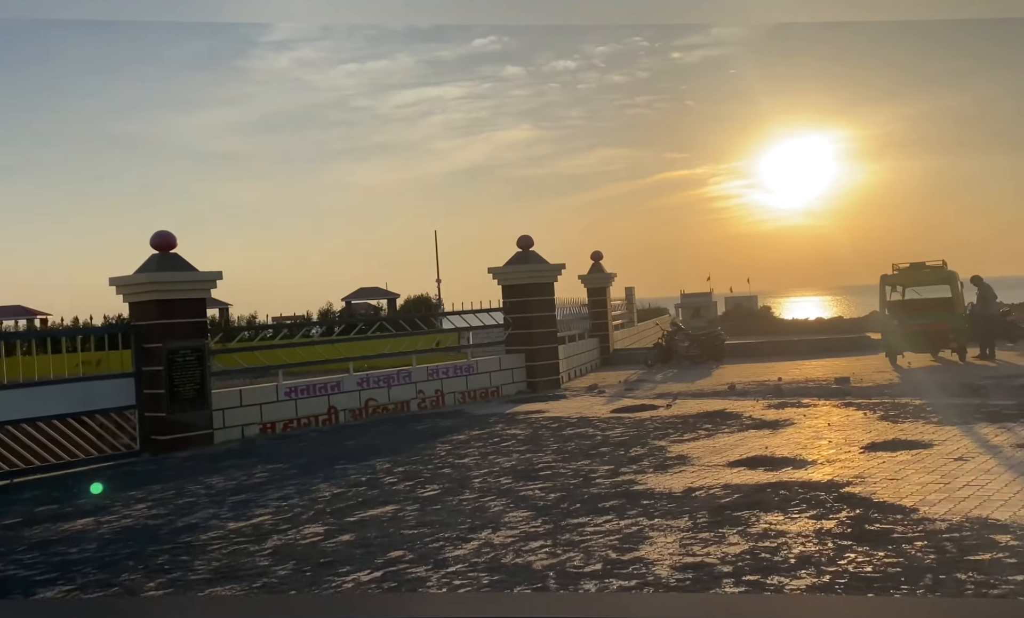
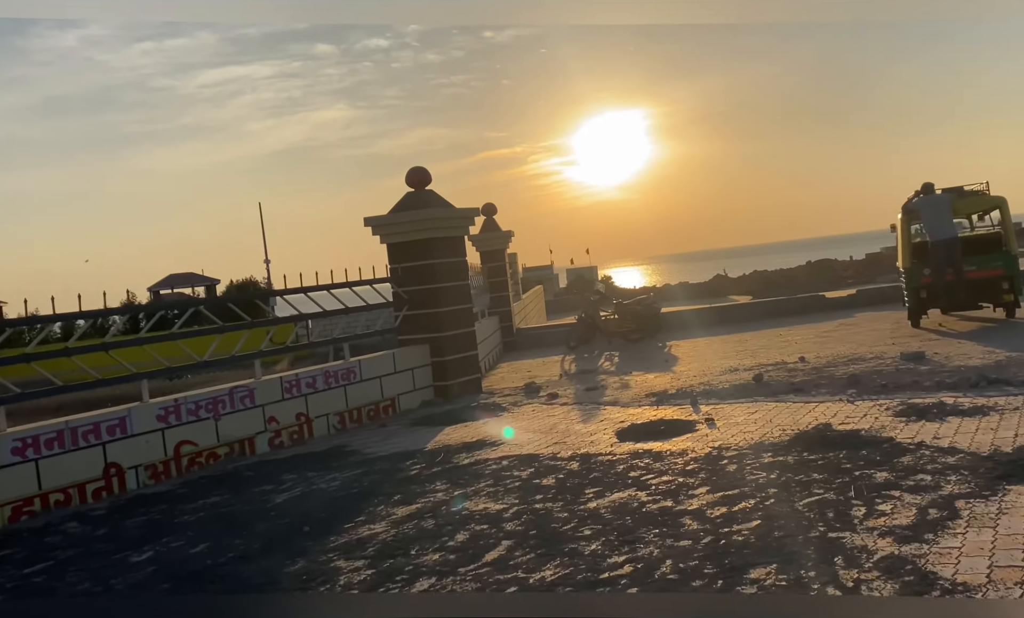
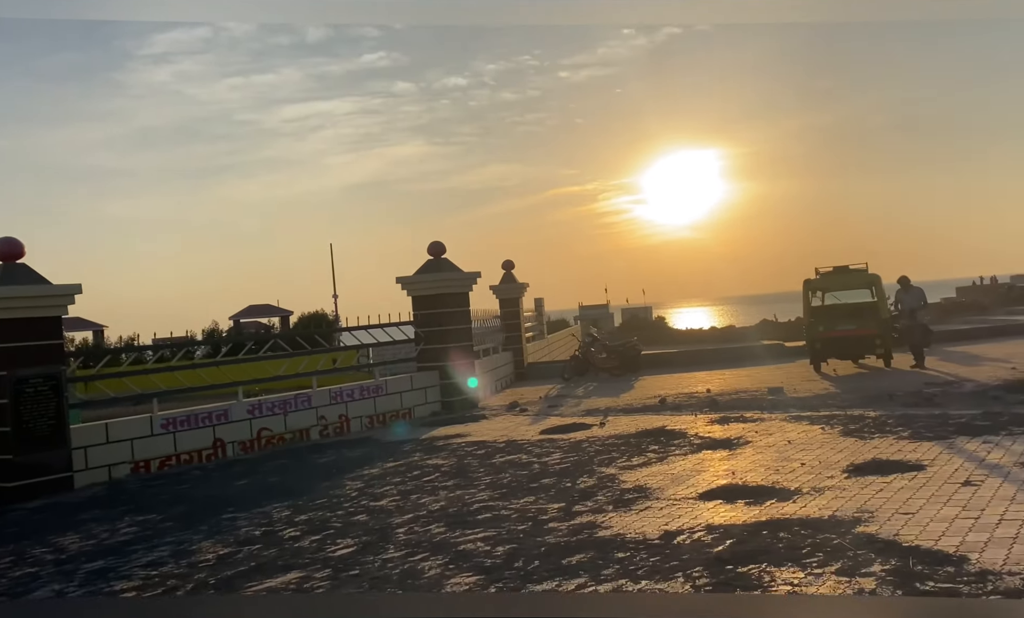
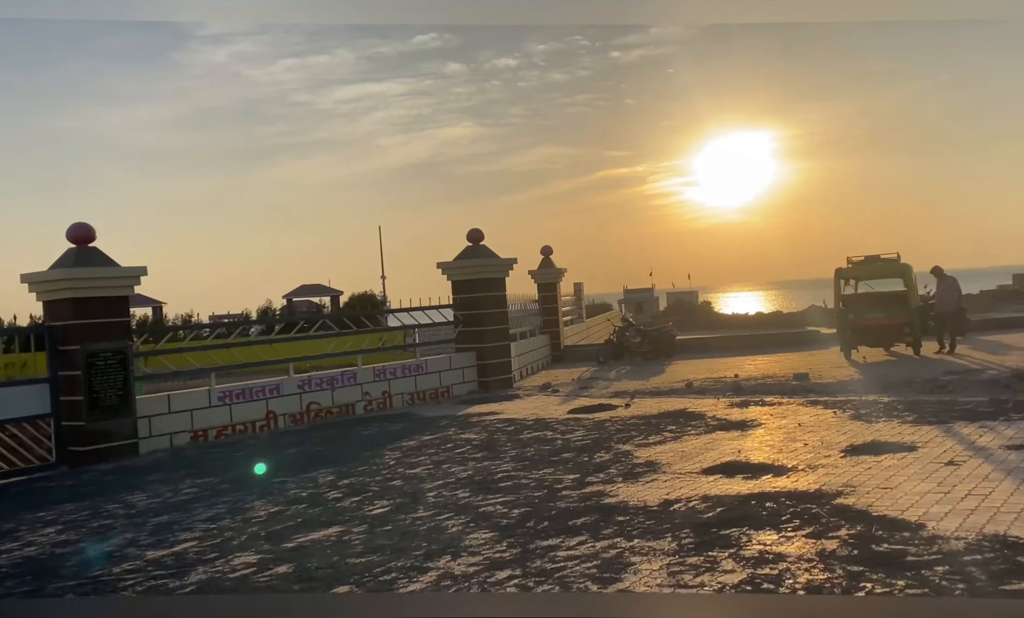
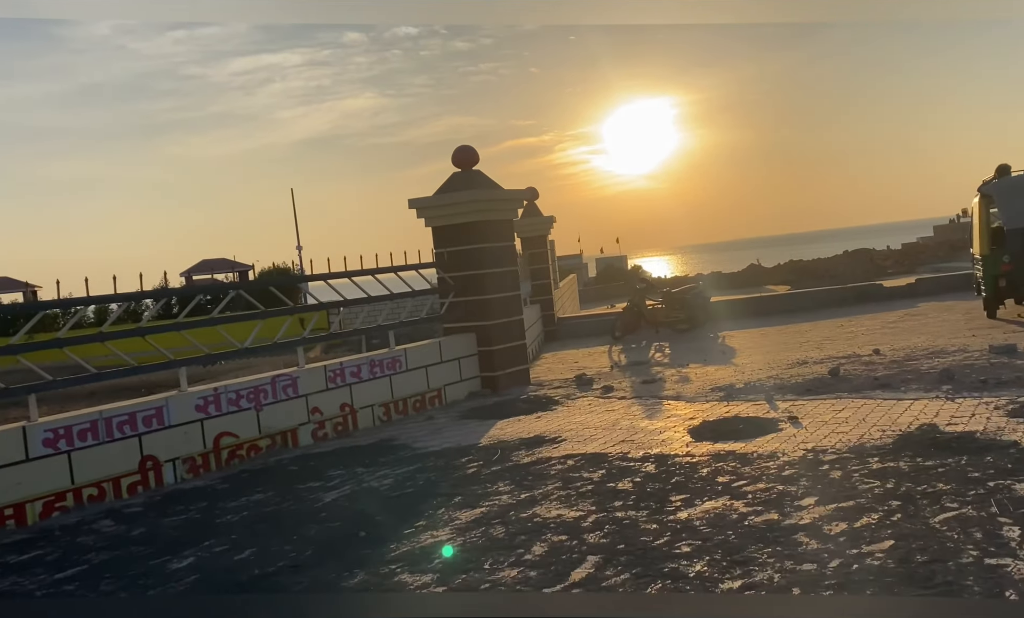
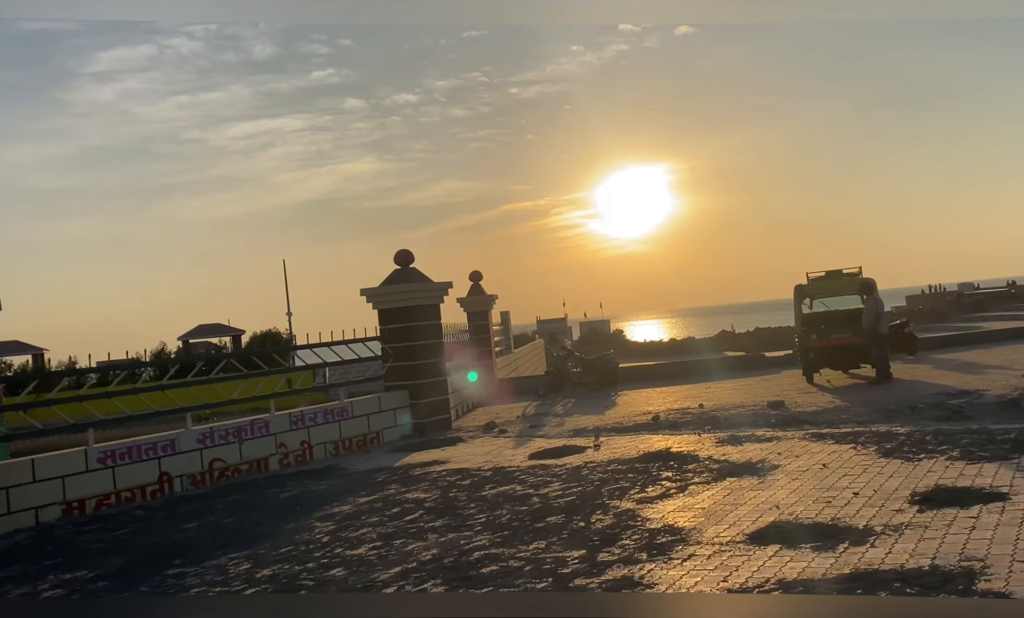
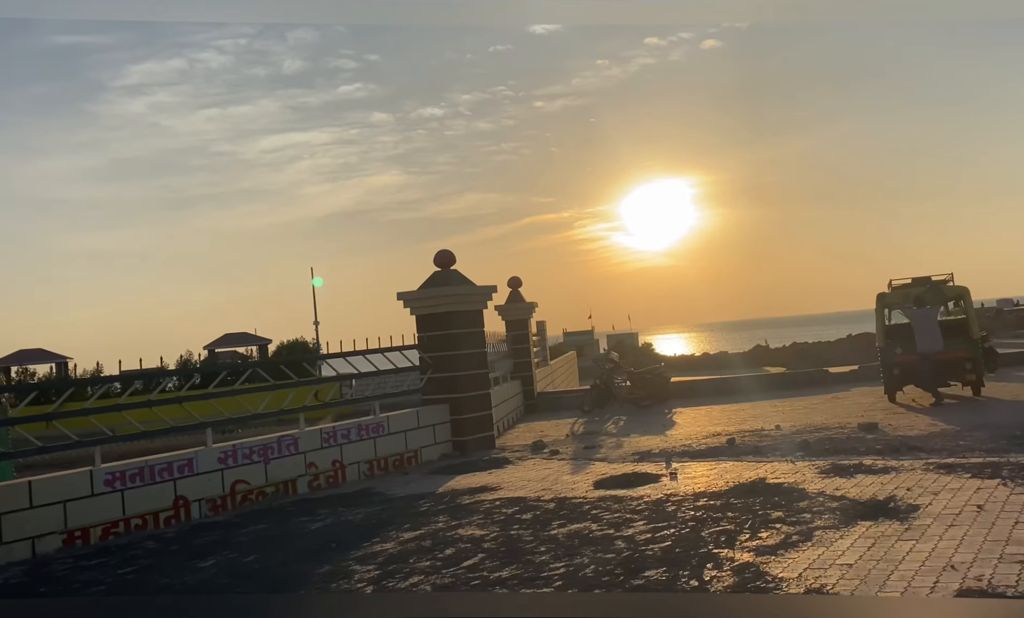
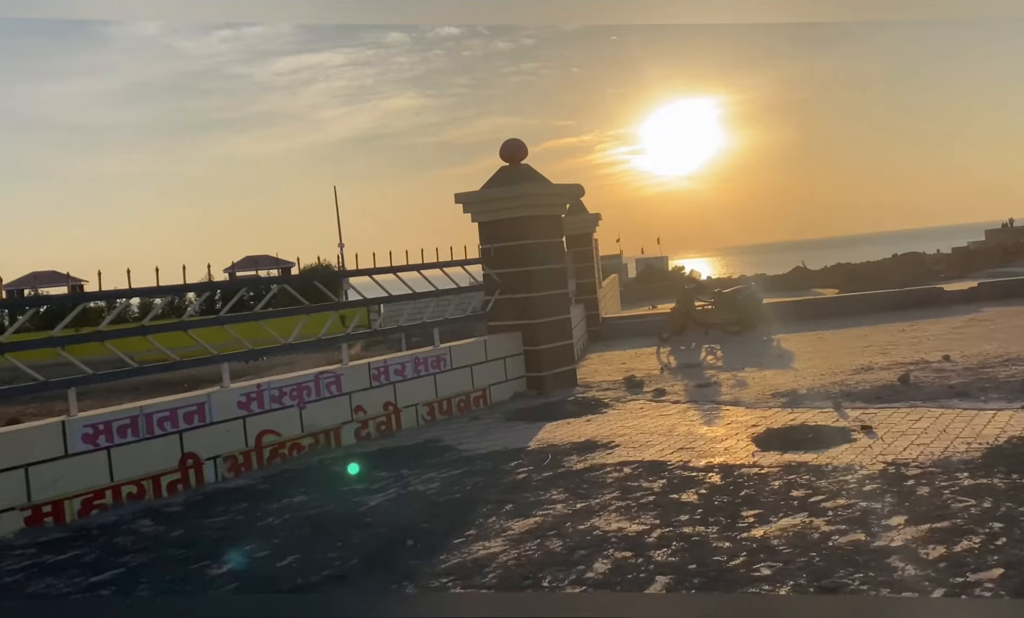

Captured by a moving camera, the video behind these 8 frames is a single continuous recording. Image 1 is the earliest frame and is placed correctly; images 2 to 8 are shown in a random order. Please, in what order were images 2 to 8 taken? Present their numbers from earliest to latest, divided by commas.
4, 3, 6, 7, 2, 5, 8
